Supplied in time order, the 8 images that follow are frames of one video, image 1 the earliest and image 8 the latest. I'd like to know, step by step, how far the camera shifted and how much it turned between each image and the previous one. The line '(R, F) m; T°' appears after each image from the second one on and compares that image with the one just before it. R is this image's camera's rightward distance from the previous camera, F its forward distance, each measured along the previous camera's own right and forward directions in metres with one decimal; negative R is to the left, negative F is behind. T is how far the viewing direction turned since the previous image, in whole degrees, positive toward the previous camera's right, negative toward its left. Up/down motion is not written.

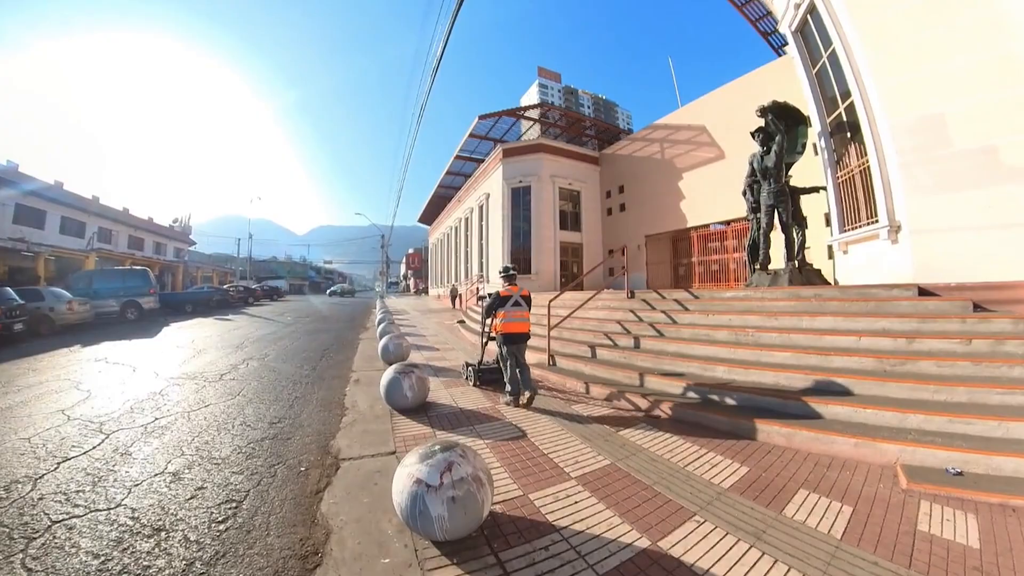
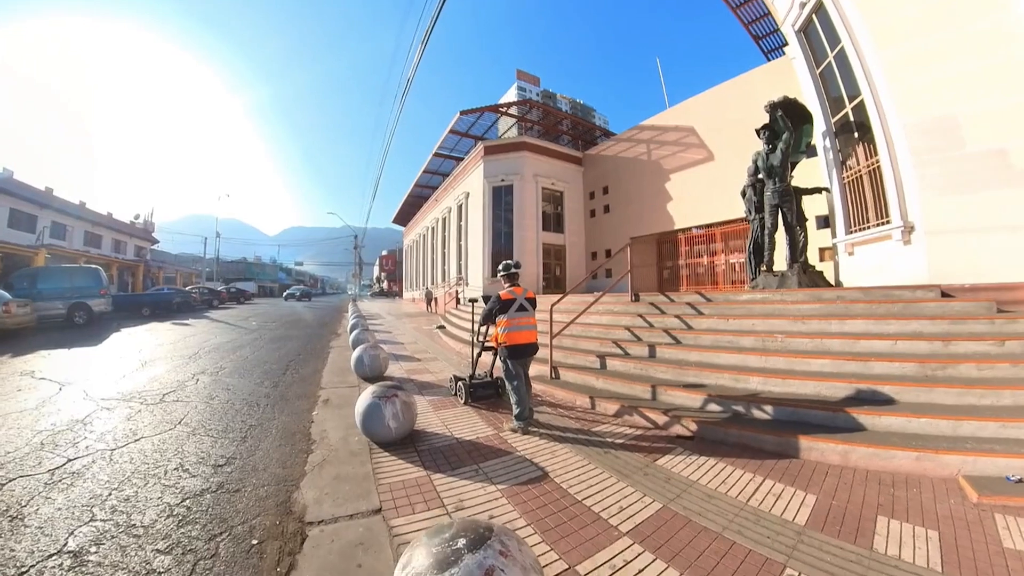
(-0.3, +0.7) m; +3°
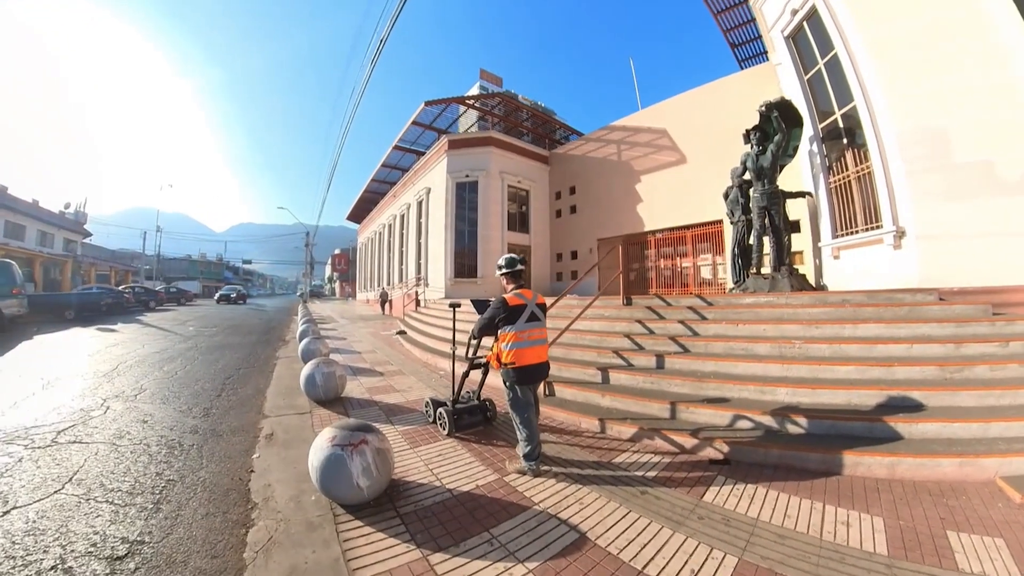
(-0.3, +0.7) m; +5°
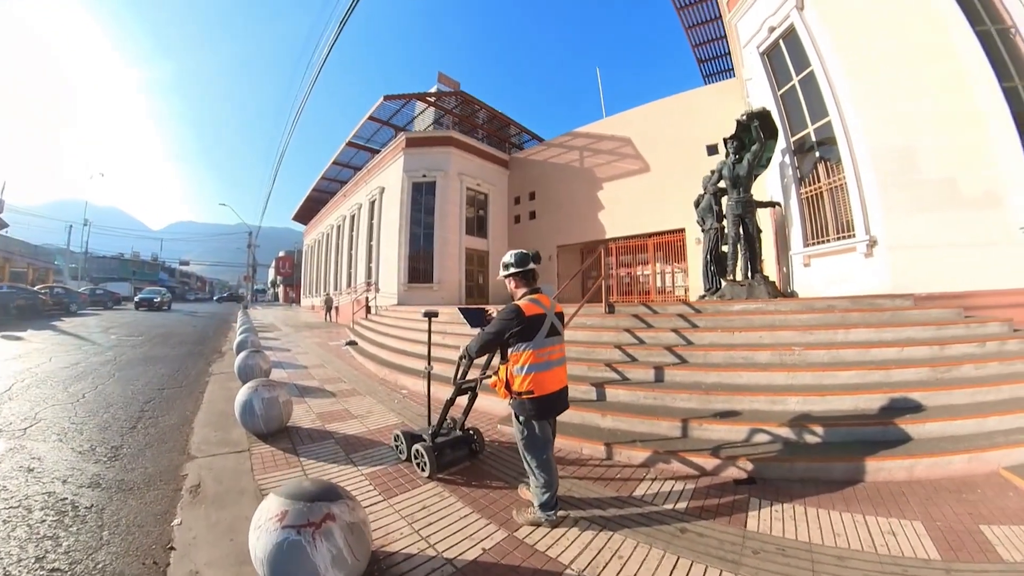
(-0.3, +0.5) m; +6°
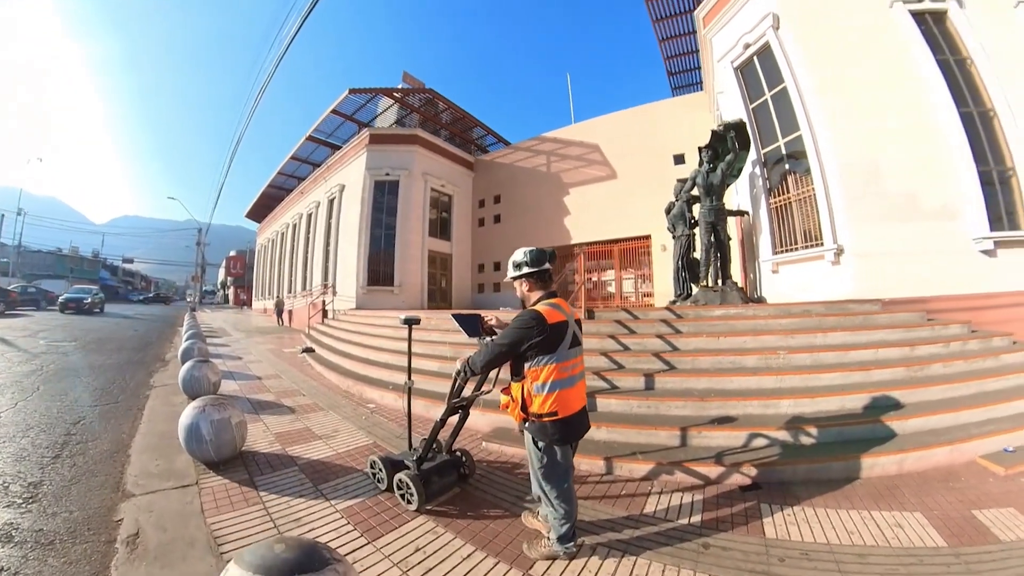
(-0.3, +0.3) m; +5°
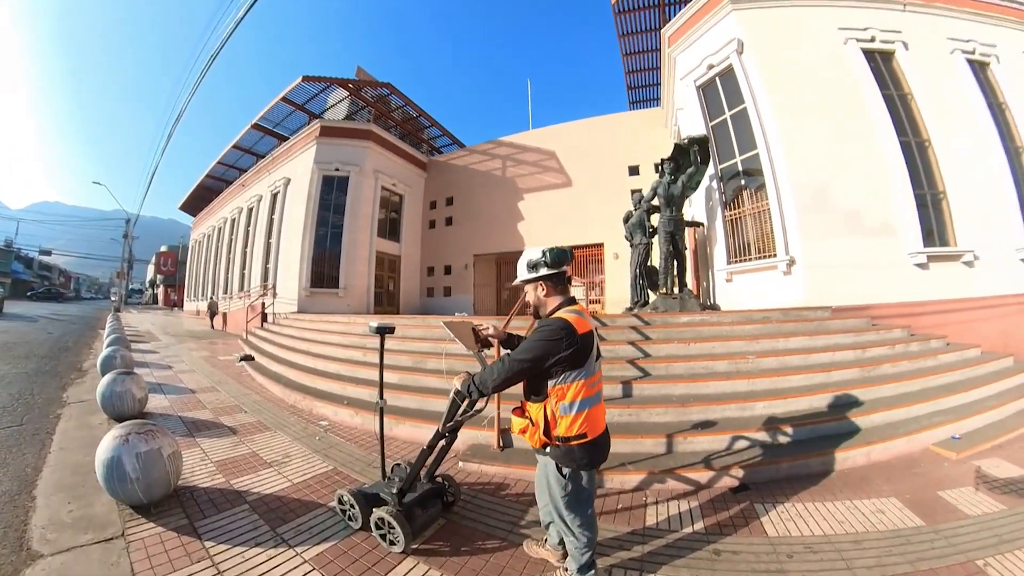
(-0.3, +0.2) m; +7°
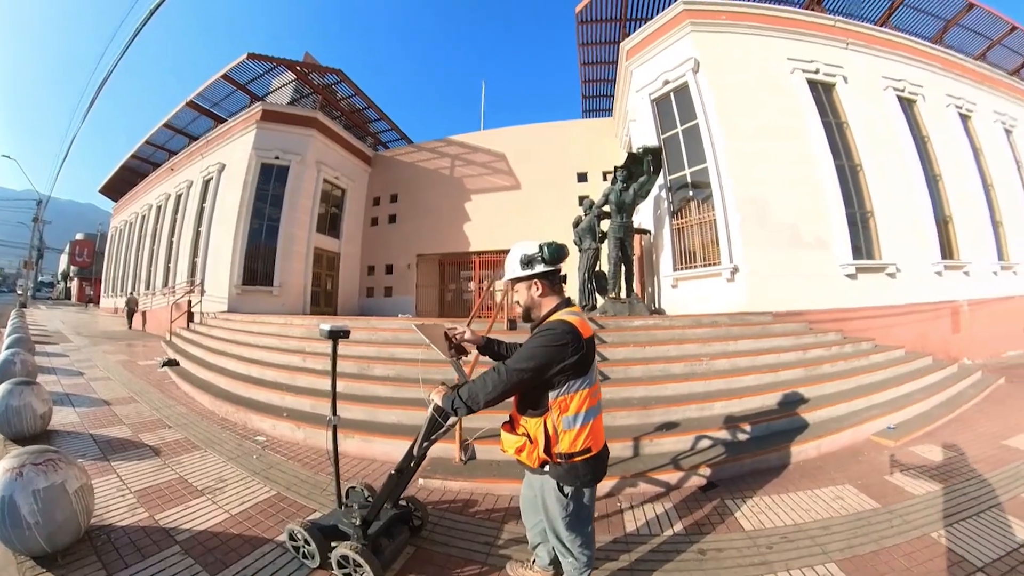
(-0.2, +0.2) m; +8°
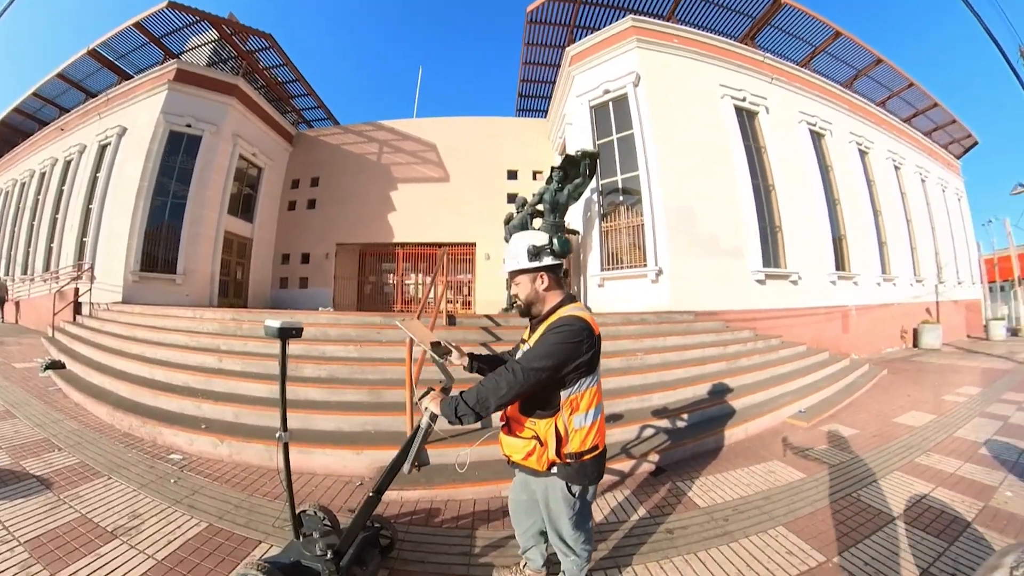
(-0.3, +0.2) m; +10°
